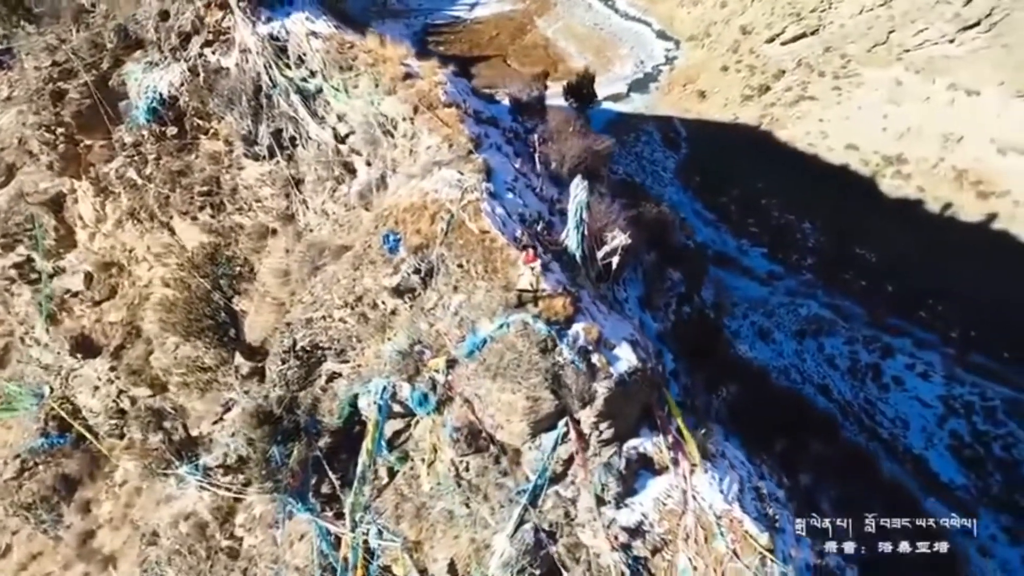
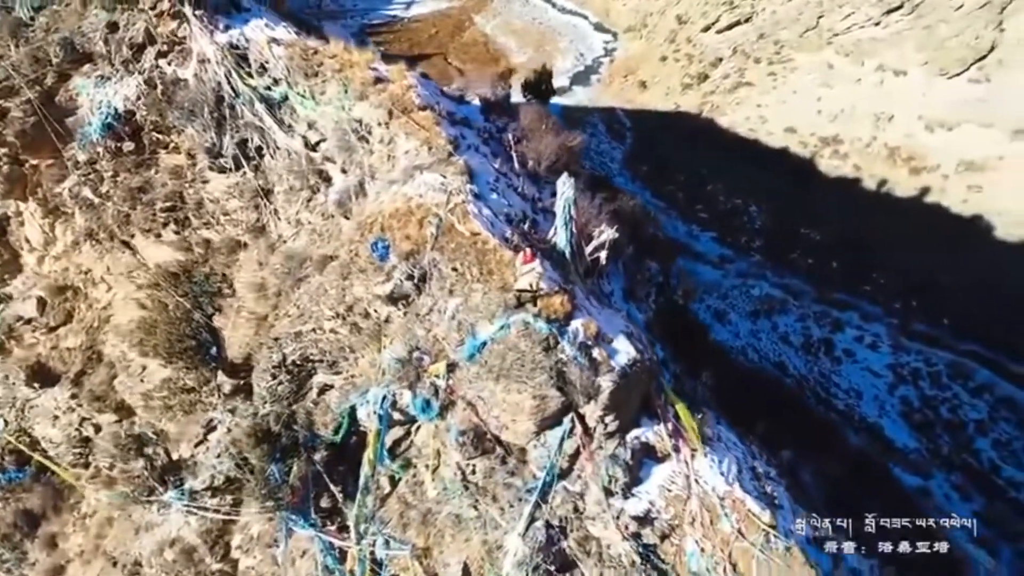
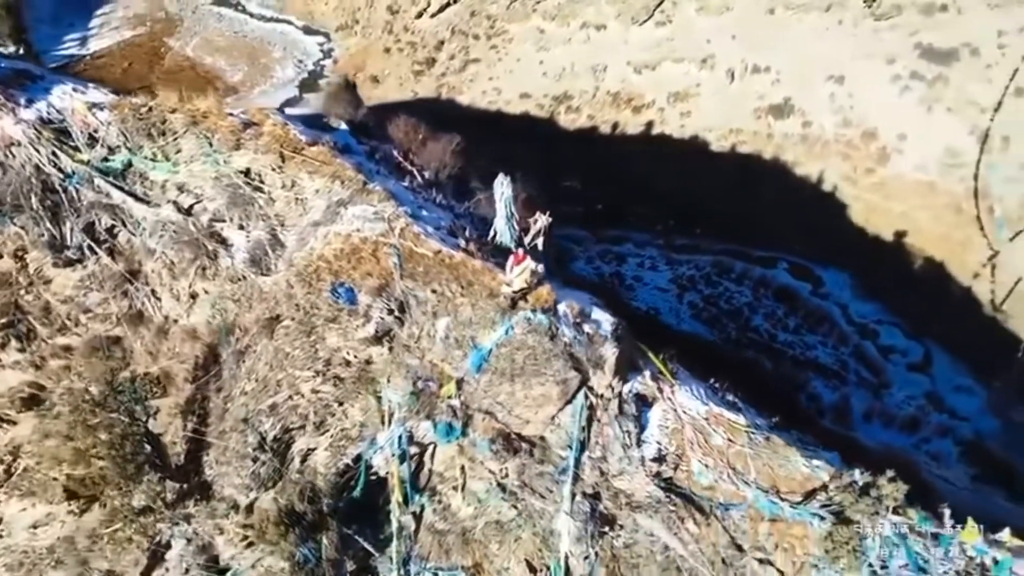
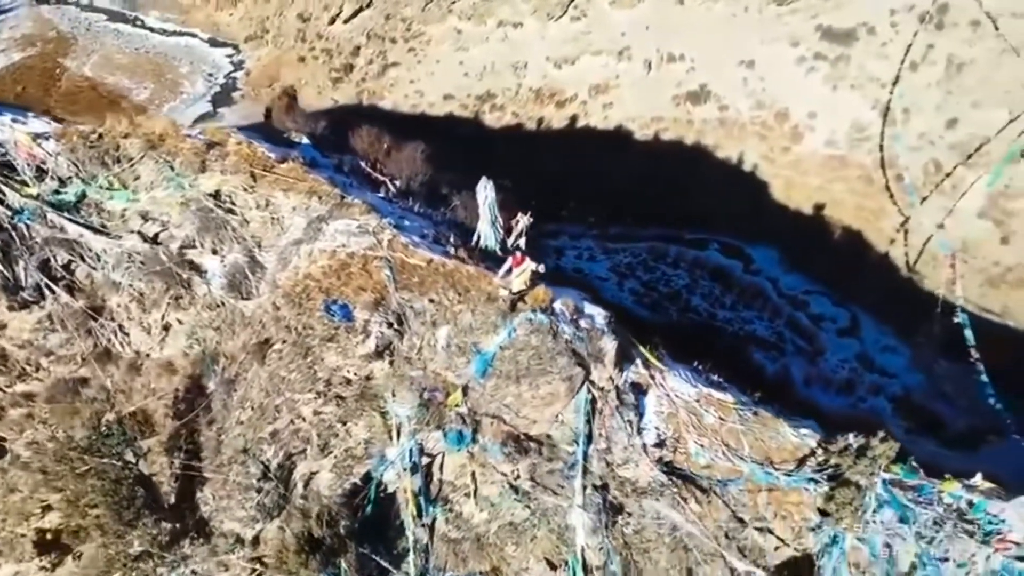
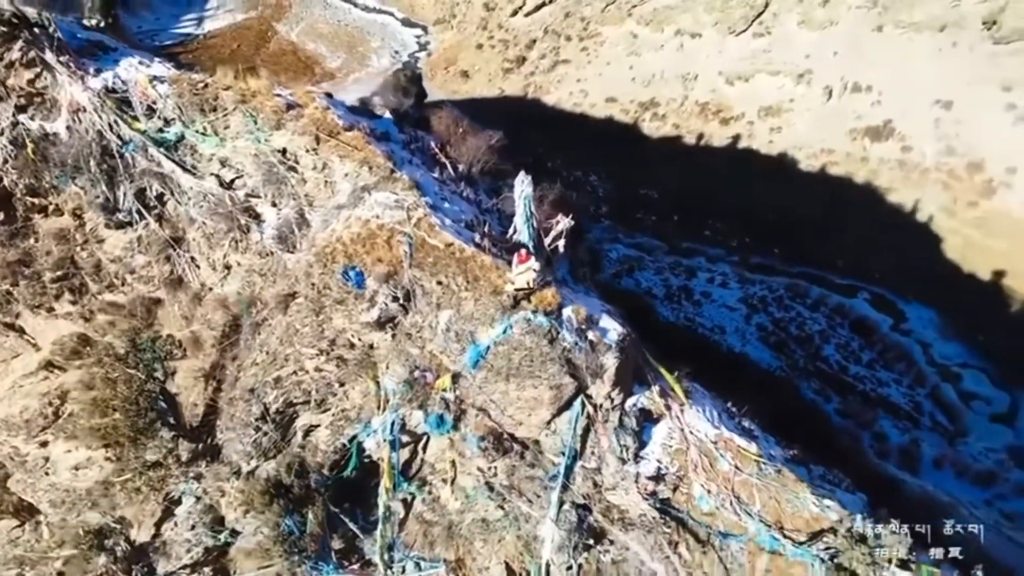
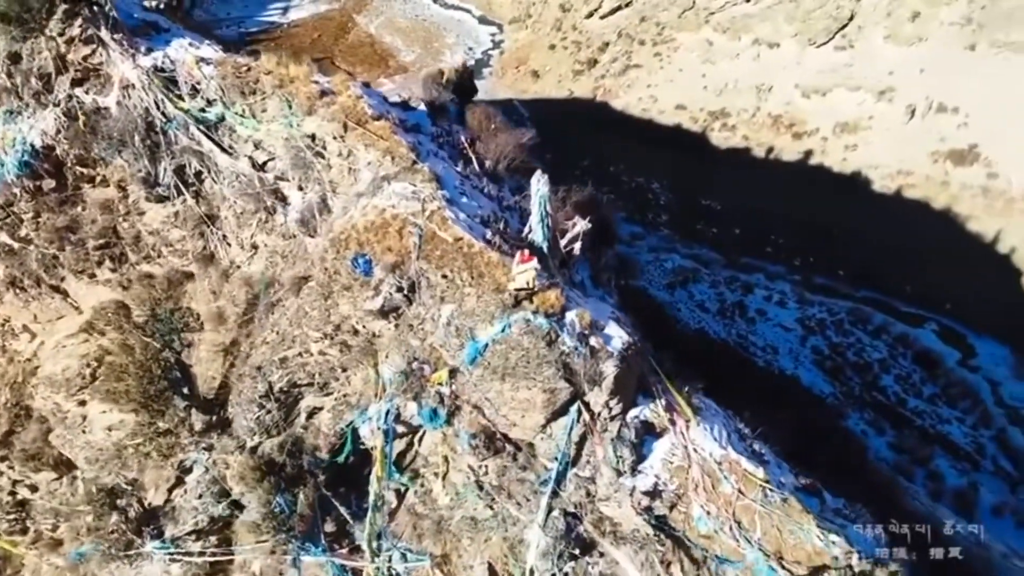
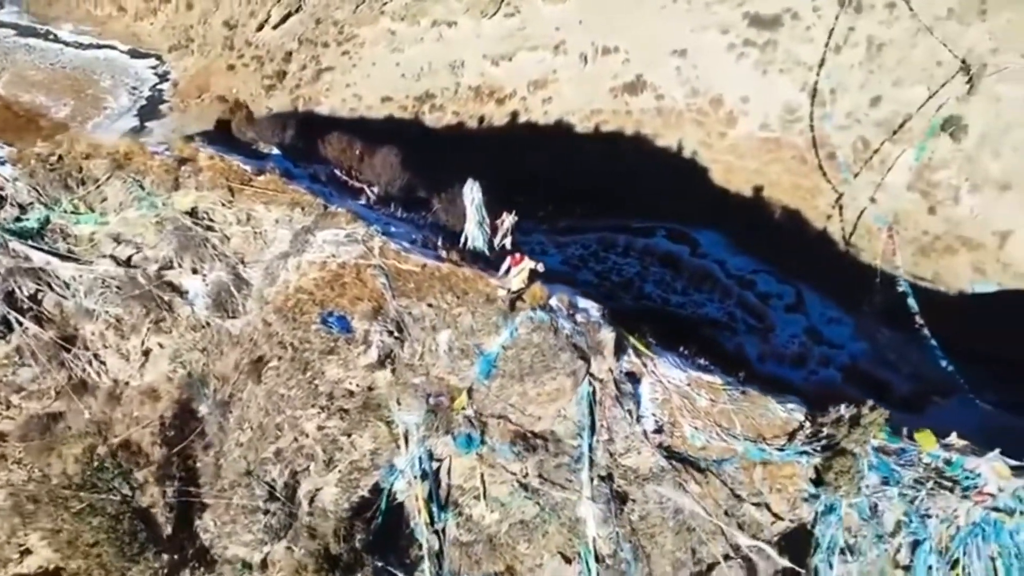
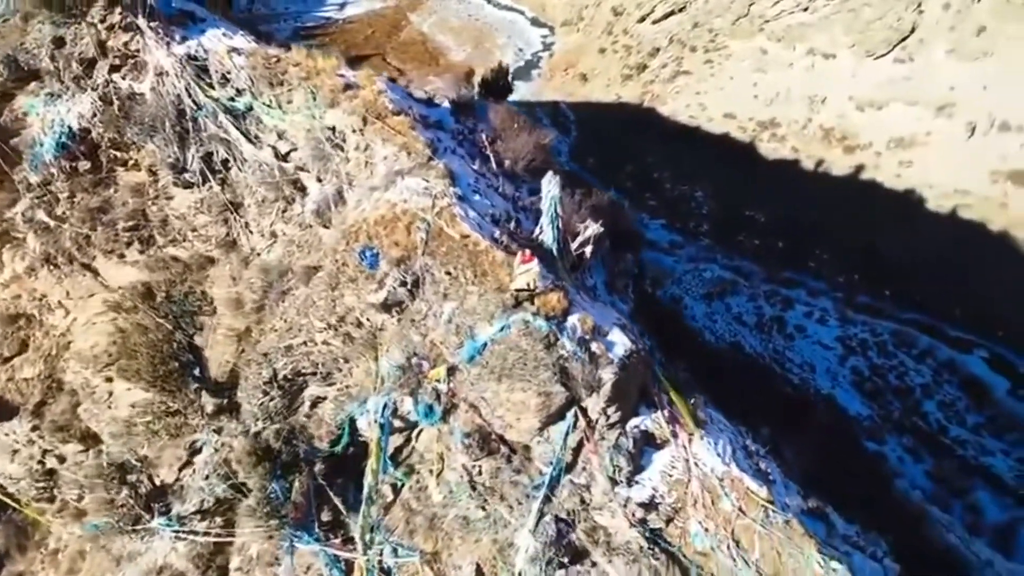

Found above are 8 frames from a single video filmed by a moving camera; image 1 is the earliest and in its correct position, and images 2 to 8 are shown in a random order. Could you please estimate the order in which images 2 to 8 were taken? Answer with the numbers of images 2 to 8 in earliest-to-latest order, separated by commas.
2, 8, 6, 5, 3, 4, 7
